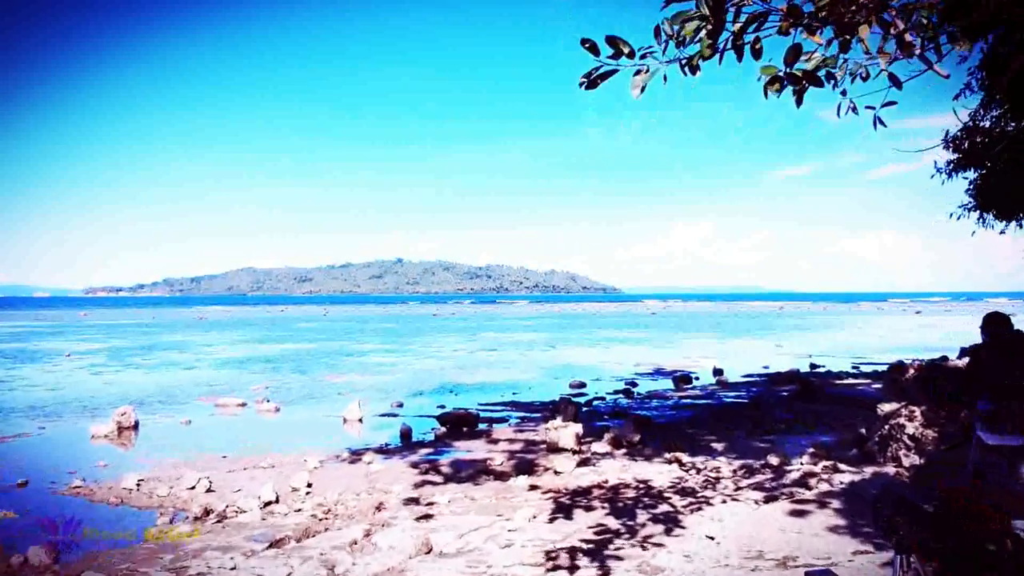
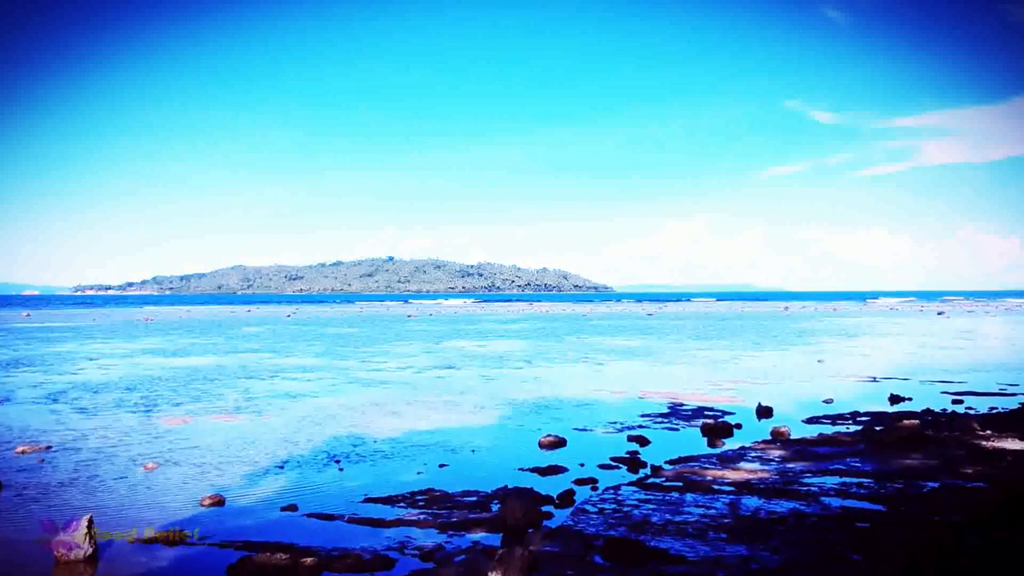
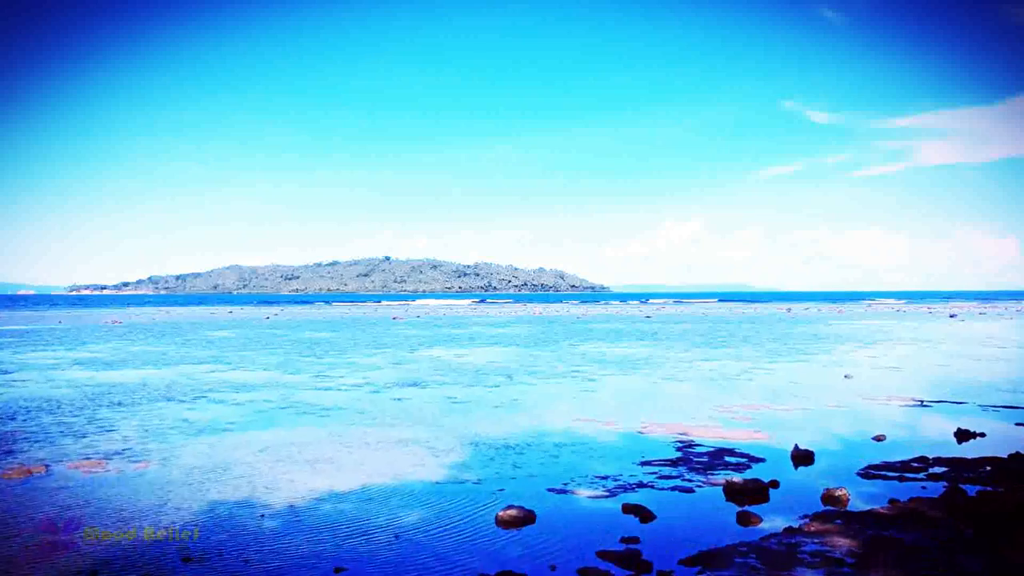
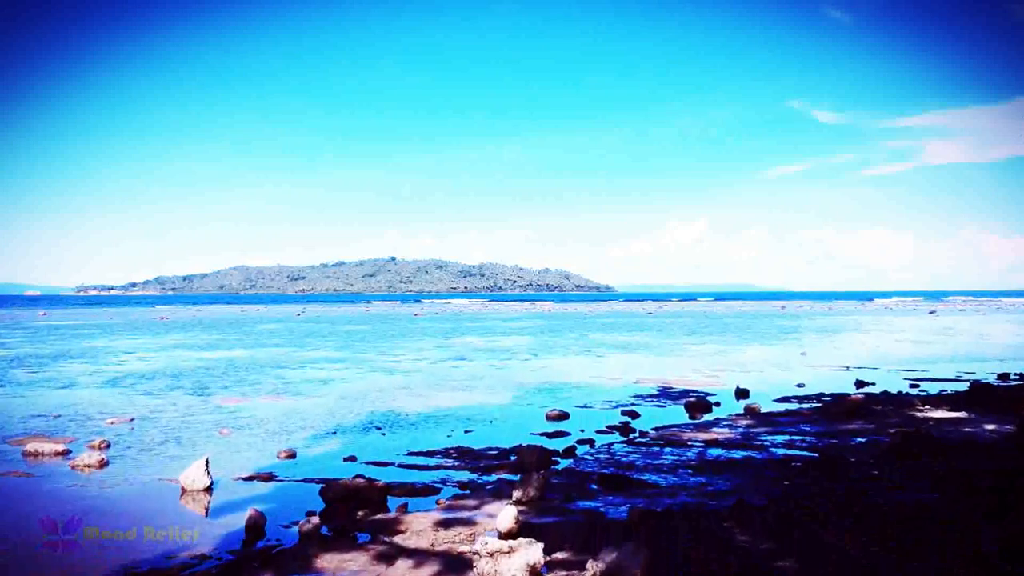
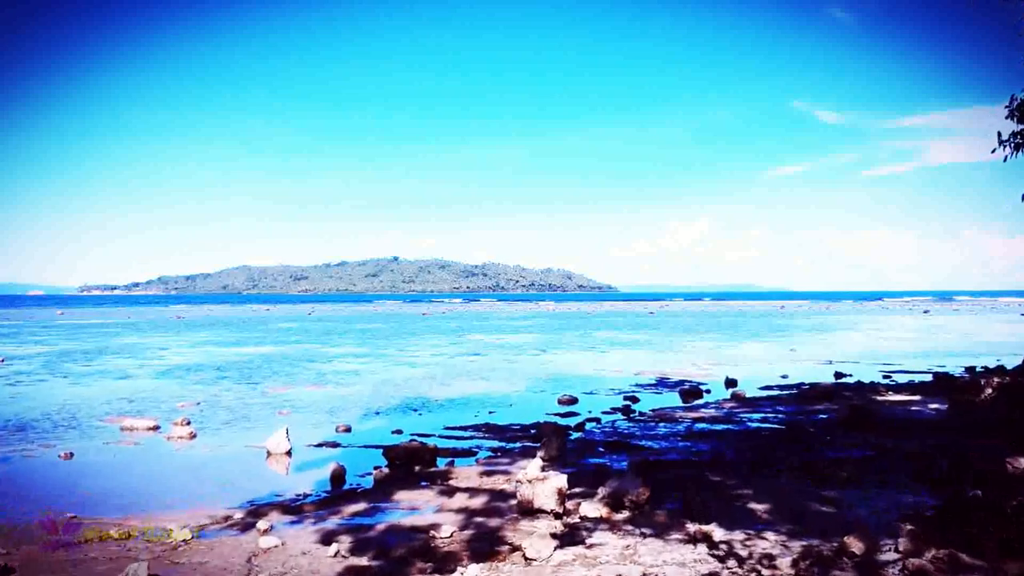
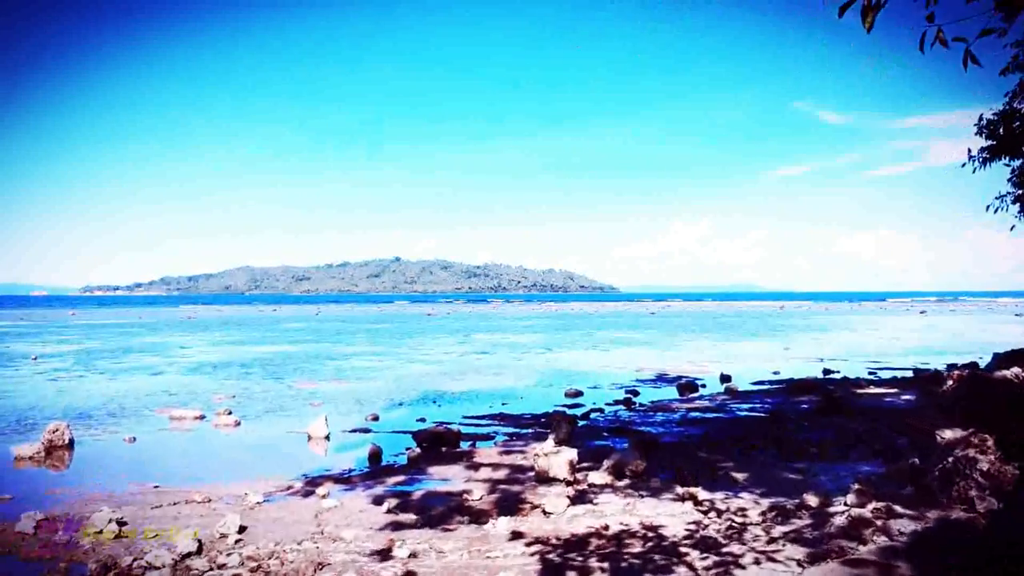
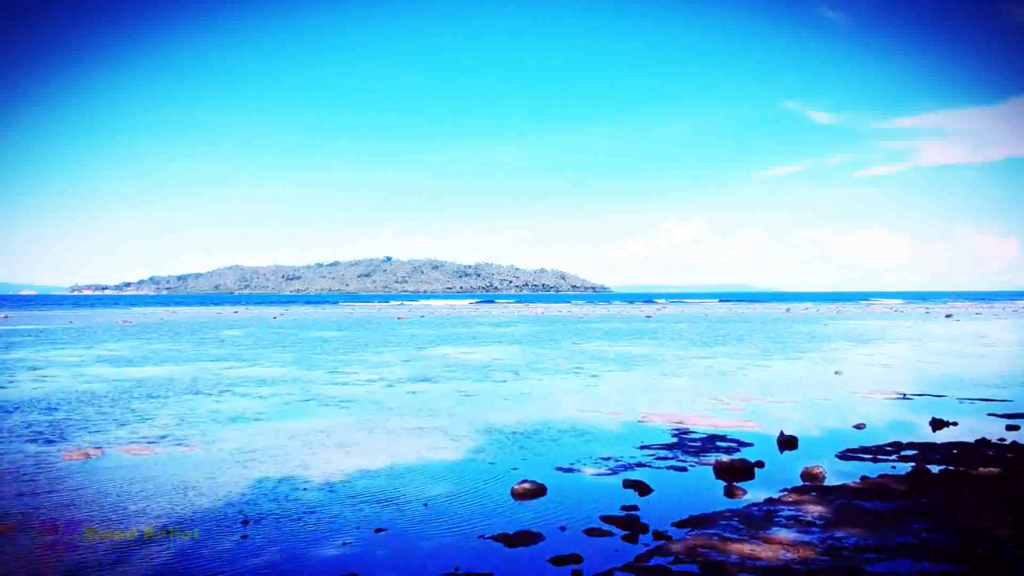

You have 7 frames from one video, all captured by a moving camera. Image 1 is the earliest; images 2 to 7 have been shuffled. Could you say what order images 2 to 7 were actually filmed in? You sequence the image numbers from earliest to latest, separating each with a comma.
6, 5, 4, 2, 7, 3
